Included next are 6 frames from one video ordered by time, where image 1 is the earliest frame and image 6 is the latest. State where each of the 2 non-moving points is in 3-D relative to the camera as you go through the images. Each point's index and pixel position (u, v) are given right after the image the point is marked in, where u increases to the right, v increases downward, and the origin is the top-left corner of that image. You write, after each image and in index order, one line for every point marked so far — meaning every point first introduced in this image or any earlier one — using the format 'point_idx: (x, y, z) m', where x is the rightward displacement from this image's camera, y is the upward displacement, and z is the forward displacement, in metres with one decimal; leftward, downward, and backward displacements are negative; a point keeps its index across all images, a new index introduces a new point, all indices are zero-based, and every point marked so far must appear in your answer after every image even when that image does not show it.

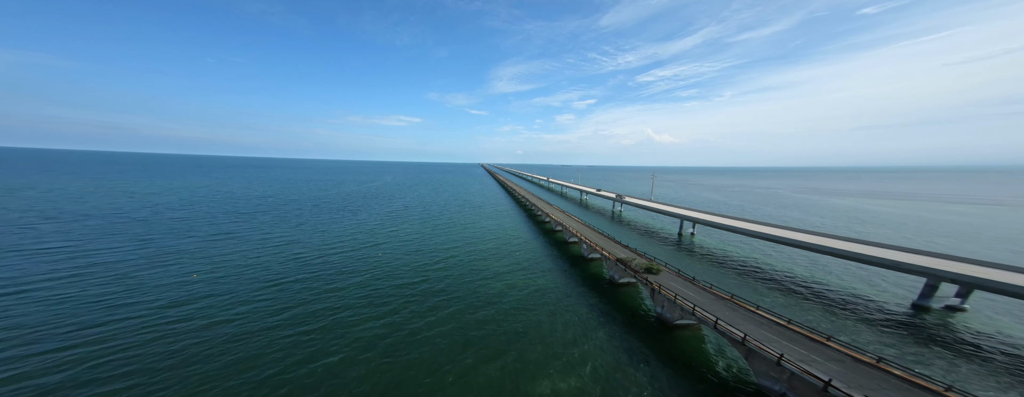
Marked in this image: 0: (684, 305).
0: (+13.0, -7.9, +18.5) m
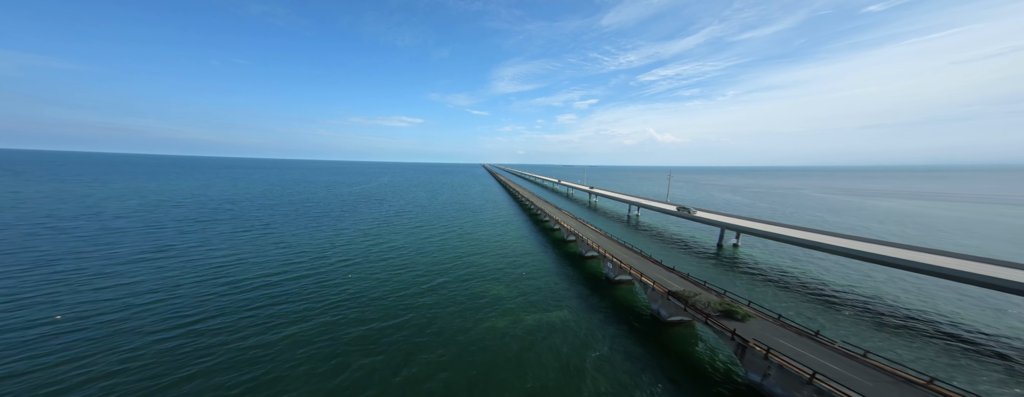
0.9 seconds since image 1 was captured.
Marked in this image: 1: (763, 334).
0: (+13.7, -8.6, +10.9) m
1: (+14.7, -8.0, +14.4) m
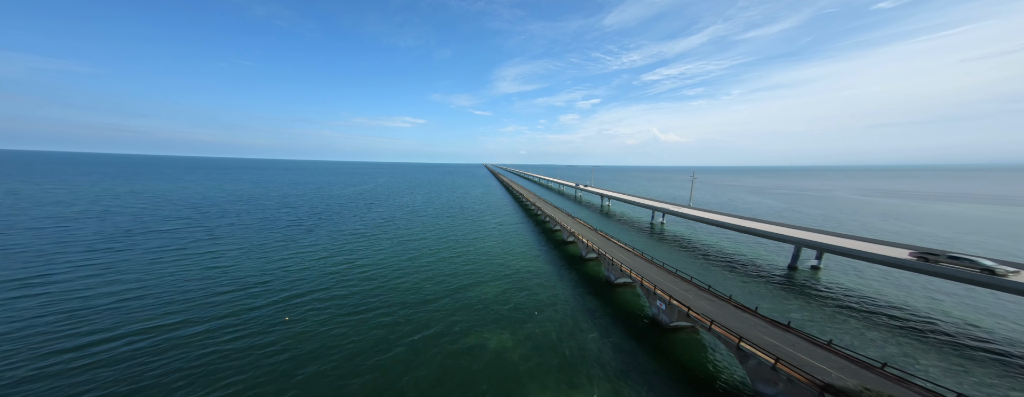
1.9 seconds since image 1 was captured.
0: (+14.6, -9.5, +2.3) m
1: (+15.6, -9.0, +5.8) m
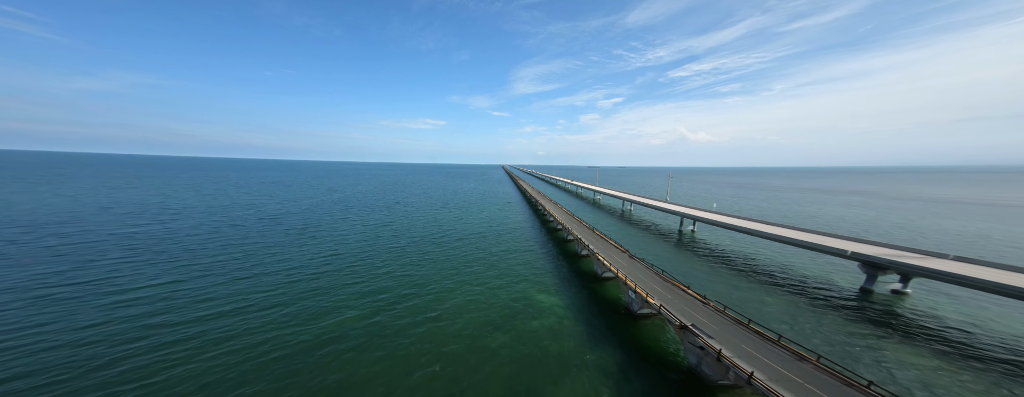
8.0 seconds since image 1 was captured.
0: (+12.7, -10.4, -3.0) m
1: (+14.0, -9.8, +0.3) m
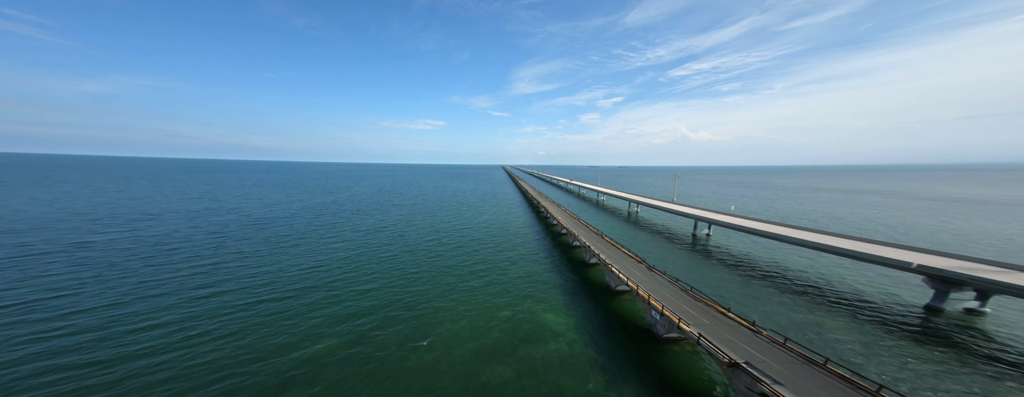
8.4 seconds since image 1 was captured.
0: (+13.0, -10.7, -6.6) m
1: (+14.3, -10.2, -3.2) m
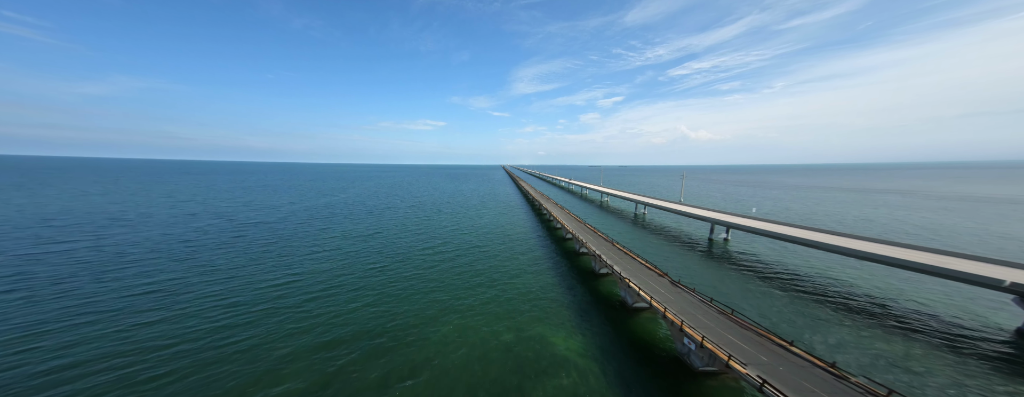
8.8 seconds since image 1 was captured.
0: (+13.4, -11.1, -10.0) m
1: (+14.7, -10.5, -6.7) m
